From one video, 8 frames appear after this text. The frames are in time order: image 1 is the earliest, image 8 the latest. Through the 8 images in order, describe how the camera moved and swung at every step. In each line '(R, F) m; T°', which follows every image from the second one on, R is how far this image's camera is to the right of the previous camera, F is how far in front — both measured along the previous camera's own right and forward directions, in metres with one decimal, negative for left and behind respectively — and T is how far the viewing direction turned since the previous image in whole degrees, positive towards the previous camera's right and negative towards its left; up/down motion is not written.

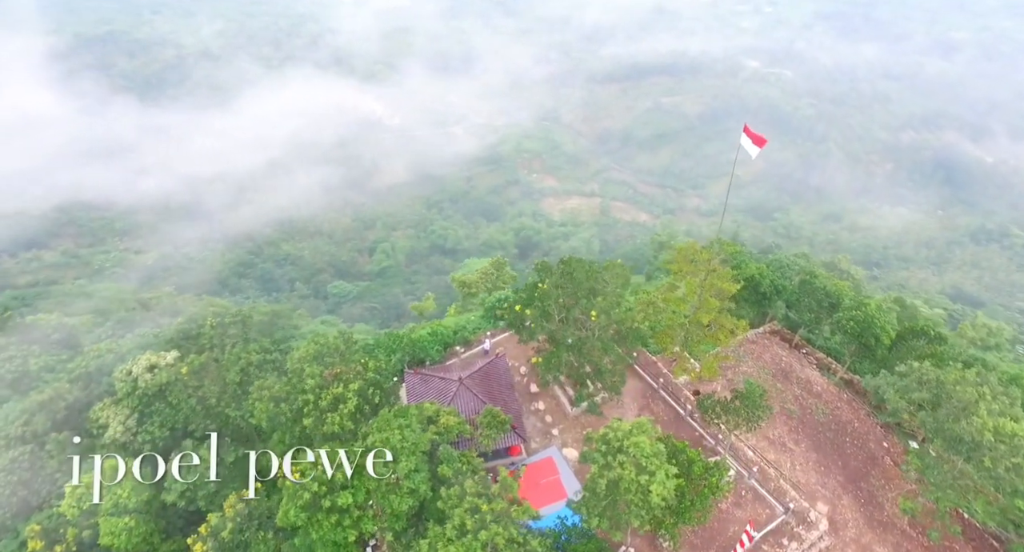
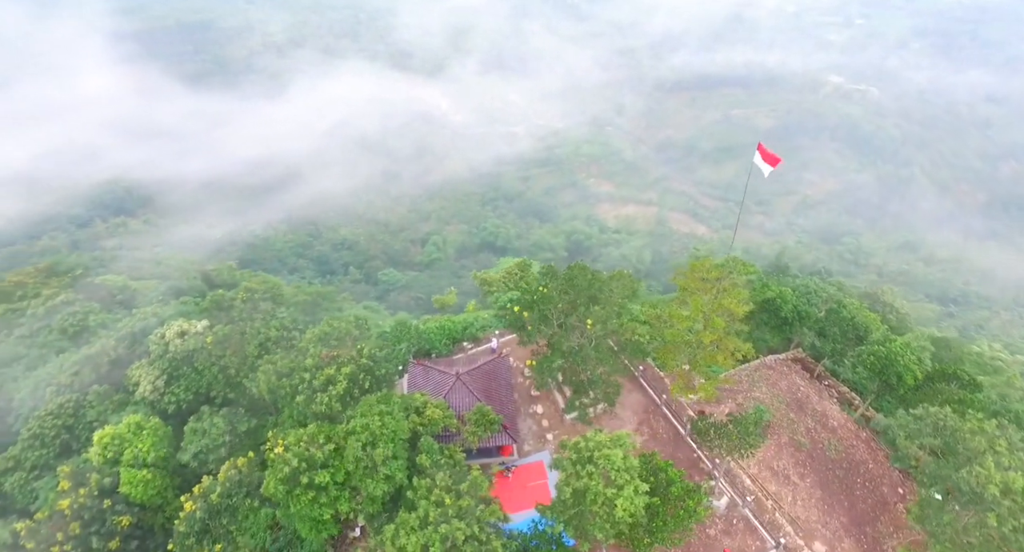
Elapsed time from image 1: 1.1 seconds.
(+1.6, -0.1) m; -6°
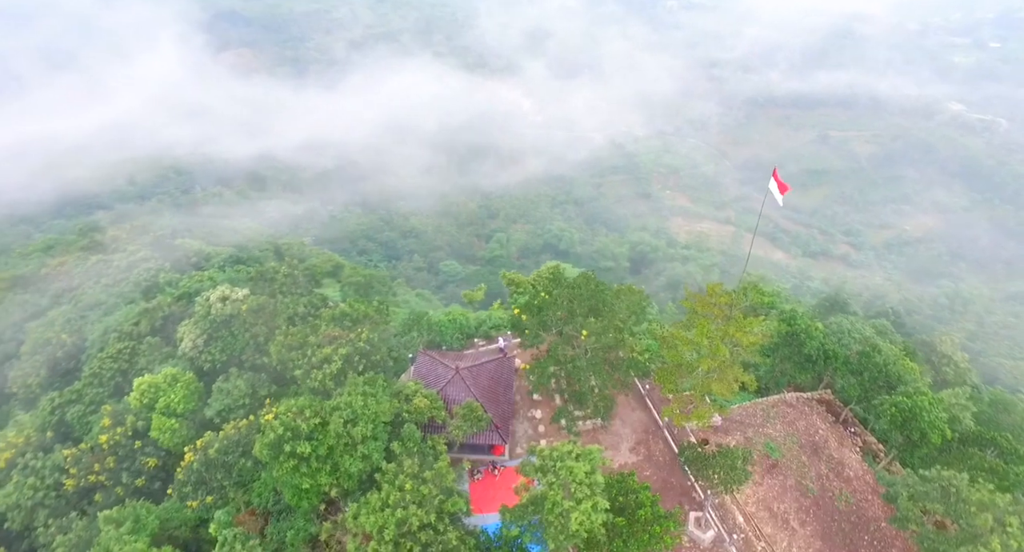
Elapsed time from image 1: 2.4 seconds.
(+2.0, -0.1) m; -7°
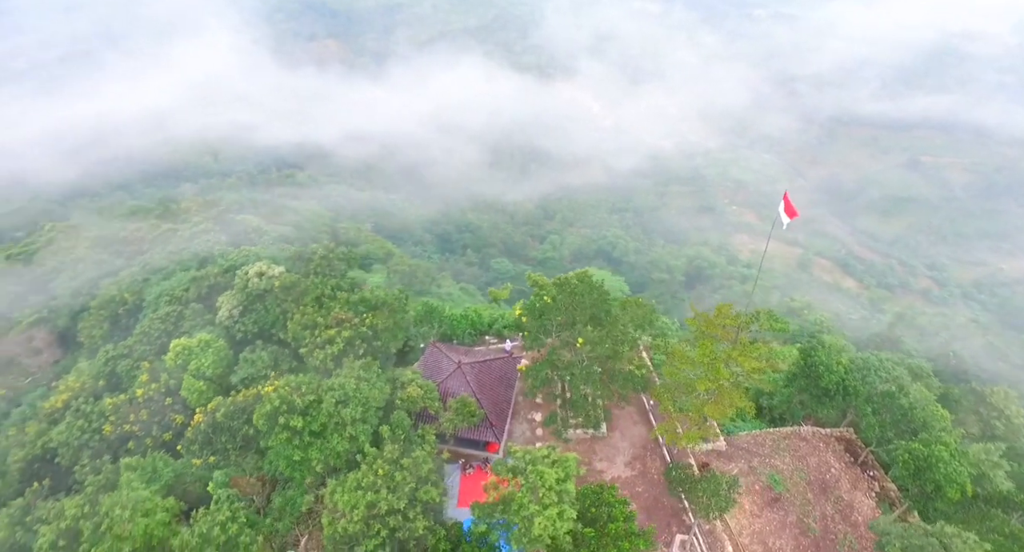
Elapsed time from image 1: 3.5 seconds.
(+1.6, -0.1) m; -6°
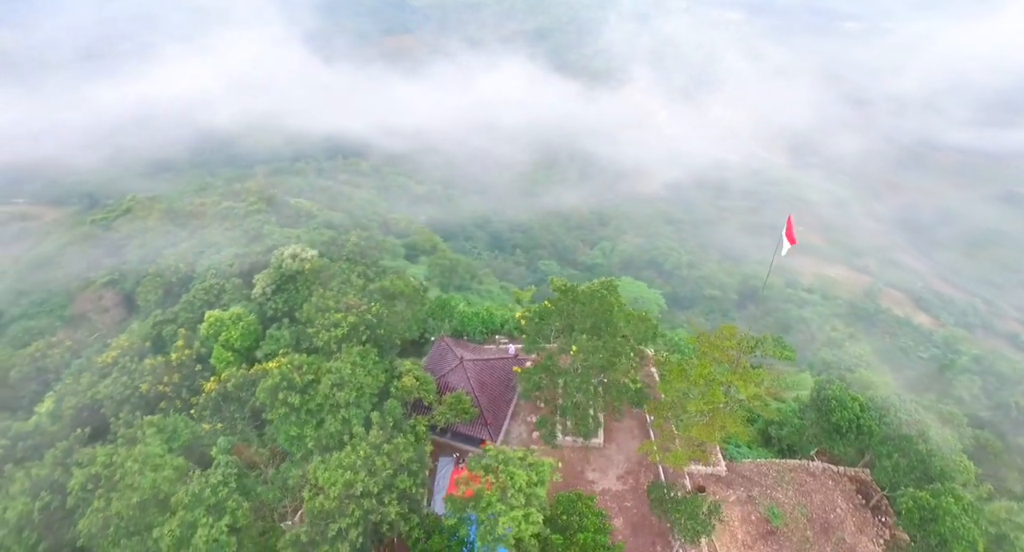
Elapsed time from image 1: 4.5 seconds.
(+1.6, -0.1) m; -6°
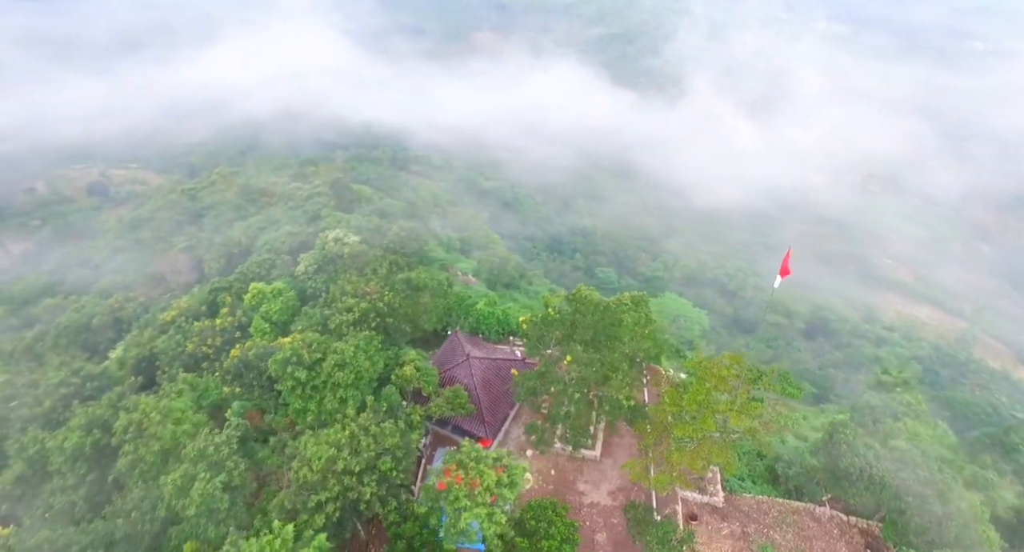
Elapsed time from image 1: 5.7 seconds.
(+1.8, -0.1) m; -7°
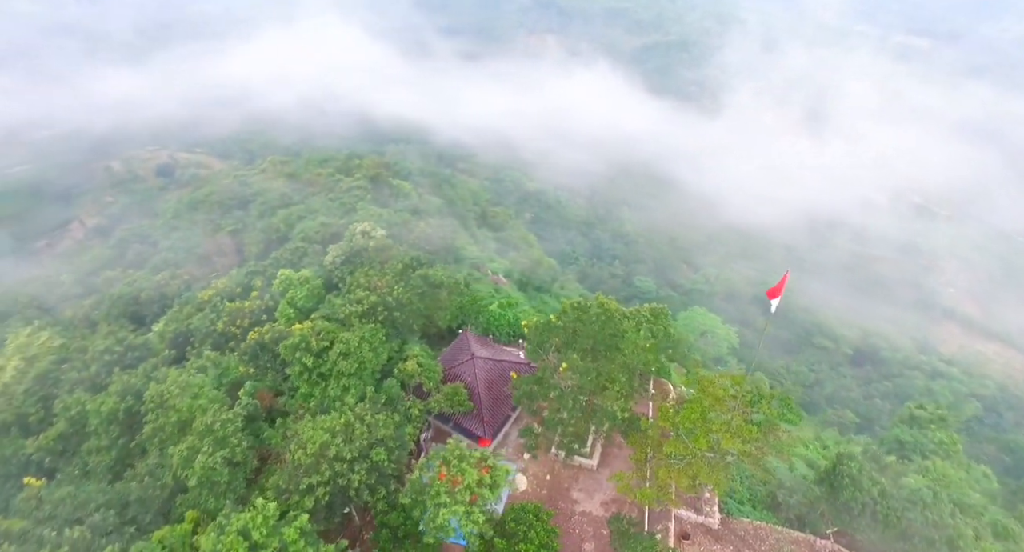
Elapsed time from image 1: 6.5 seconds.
(+1.2, -0.1) m; -5°
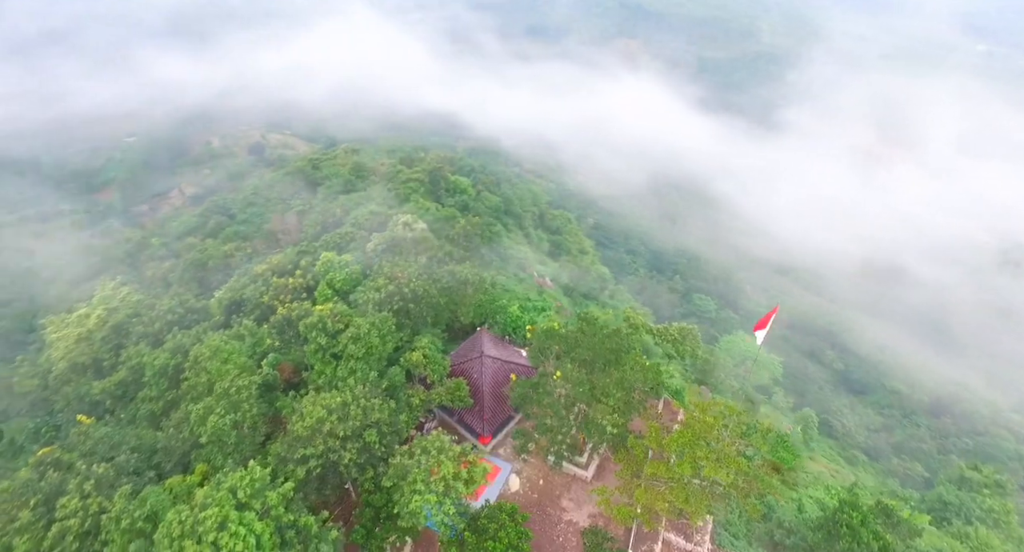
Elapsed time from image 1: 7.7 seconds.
(+1.8, -0.1) m; -7°
